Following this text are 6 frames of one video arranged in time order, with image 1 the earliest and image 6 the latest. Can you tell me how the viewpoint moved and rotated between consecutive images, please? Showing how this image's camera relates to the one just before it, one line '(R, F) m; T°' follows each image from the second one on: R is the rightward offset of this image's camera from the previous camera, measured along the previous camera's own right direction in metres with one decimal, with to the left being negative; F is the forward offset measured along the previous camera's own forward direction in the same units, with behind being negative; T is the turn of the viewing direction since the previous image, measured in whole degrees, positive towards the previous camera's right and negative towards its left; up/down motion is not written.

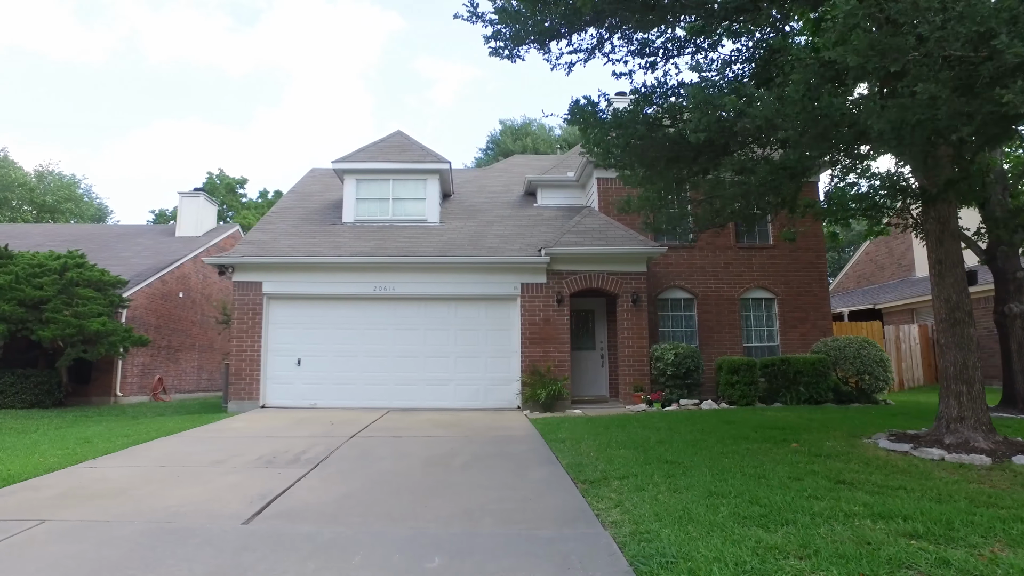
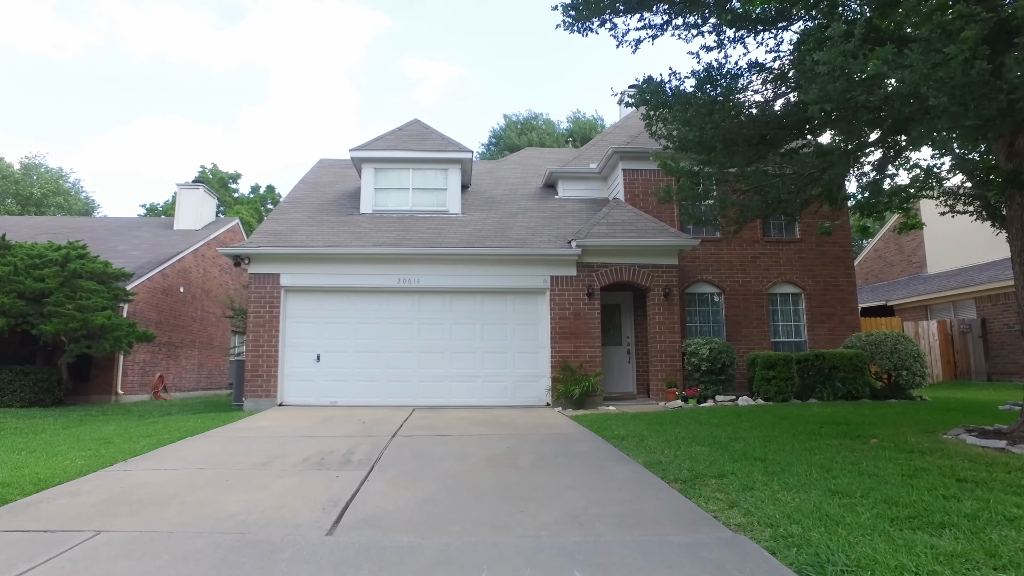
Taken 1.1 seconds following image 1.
(-0.7, +0.4) m; +1°
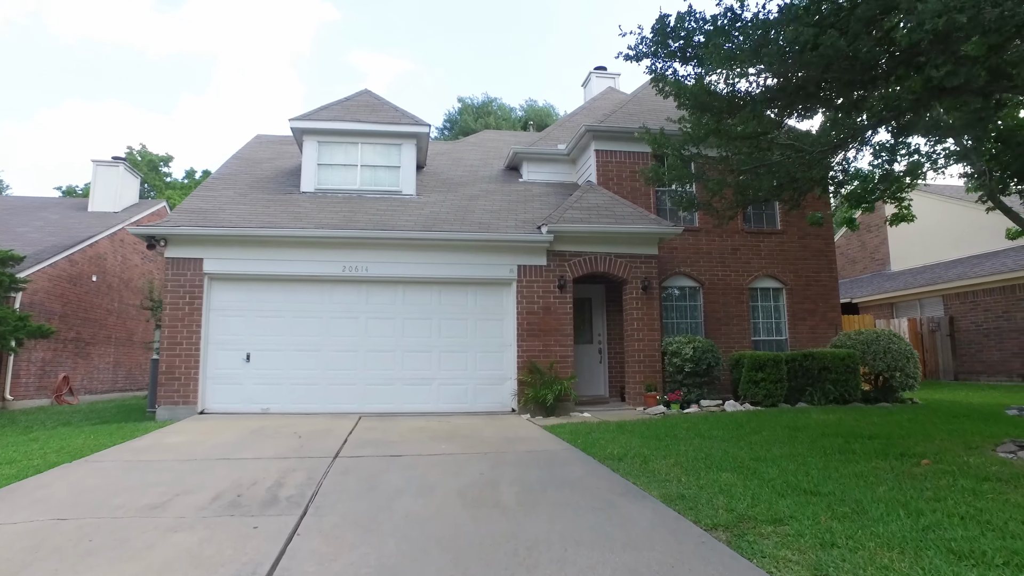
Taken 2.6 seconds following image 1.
(-0.2, +1.3) m; +4°
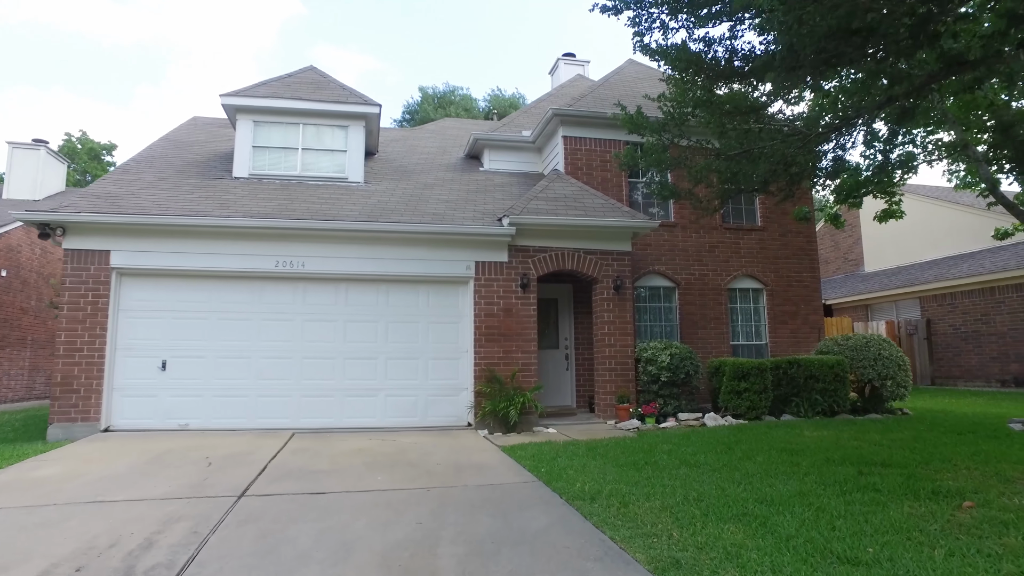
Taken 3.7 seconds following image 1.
(+0.1, +1.1) m; +3°
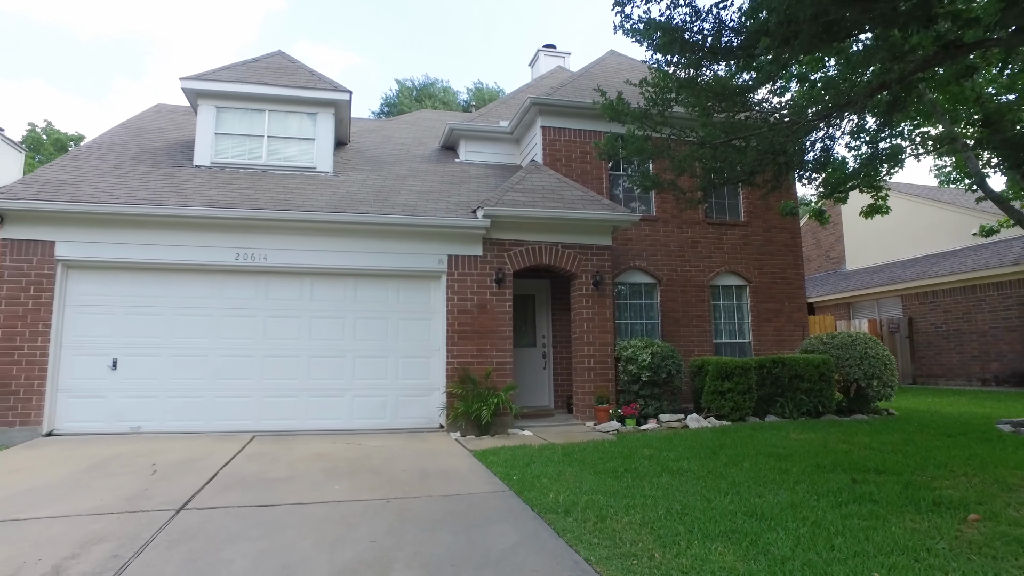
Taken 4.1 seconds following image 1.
(+0.1, +0.4) m; +2°
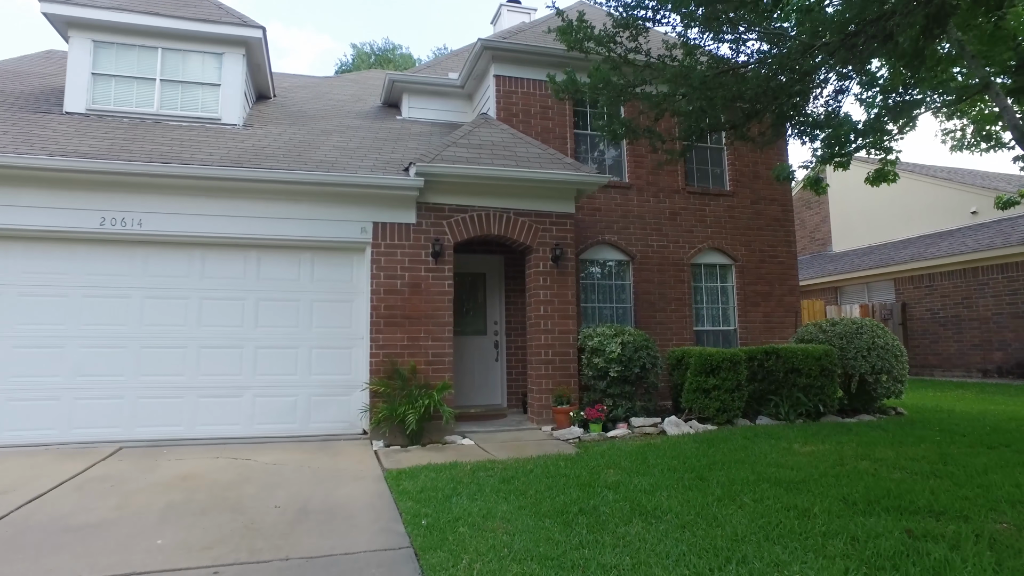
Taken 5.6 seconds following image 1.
(+0.4, +1.5) m; +2°
